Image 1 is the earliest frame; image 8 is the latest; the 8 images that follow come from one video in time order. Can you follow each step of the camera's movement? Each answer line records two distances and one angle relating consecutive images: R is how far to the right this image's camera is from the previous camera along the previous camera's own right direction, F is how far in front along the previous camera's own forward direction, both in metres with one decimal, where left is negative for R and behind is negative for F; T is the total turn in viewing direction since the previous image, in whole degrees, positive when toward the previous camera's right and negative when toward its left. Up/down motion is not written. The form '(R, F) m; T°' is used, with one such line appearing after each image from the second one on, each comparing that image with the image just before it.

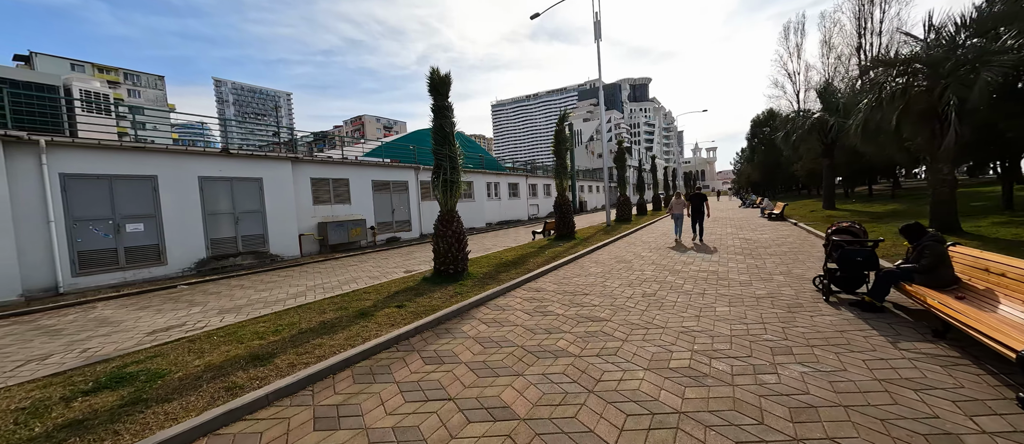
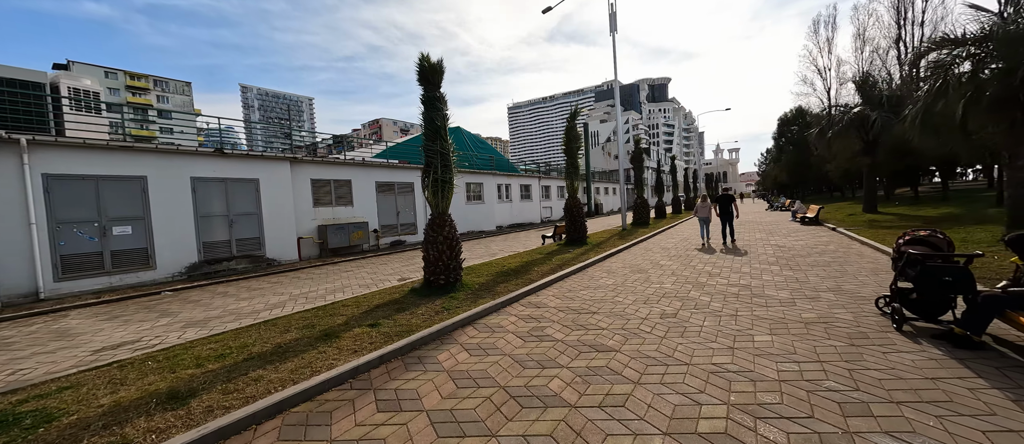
(+0.3, +0.9) m; -3°
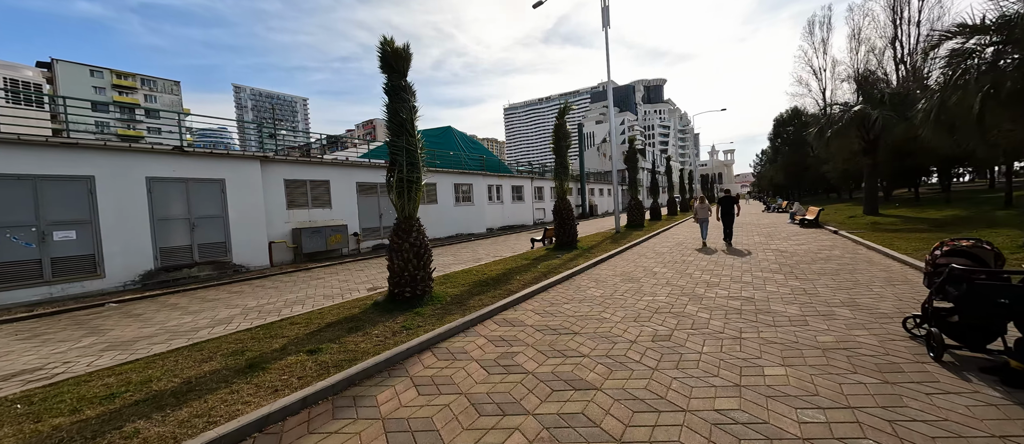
(+0.4, +0.7) m; +1°
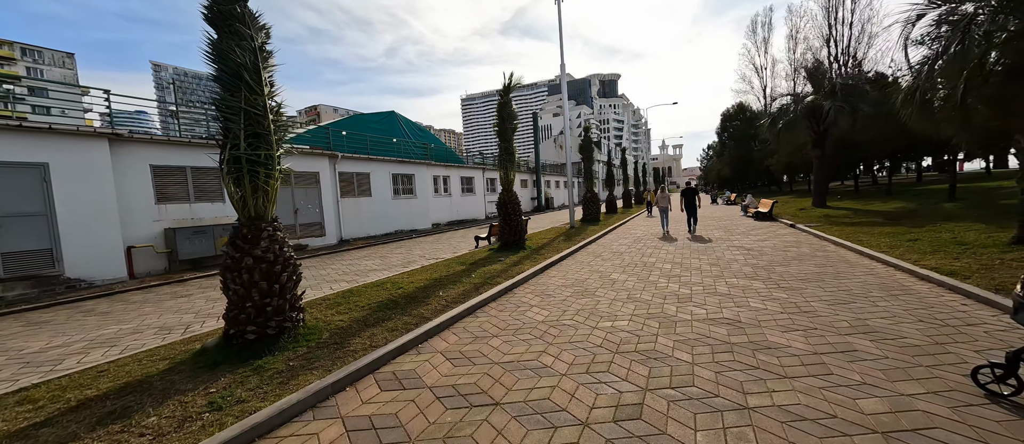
(+0.7, +1.8) m; +7°
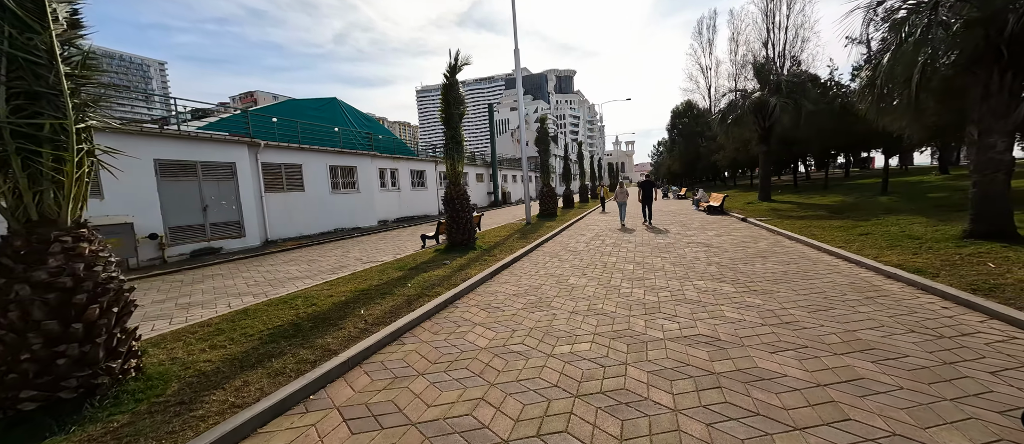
(+0.3, +1.0) m; +7°
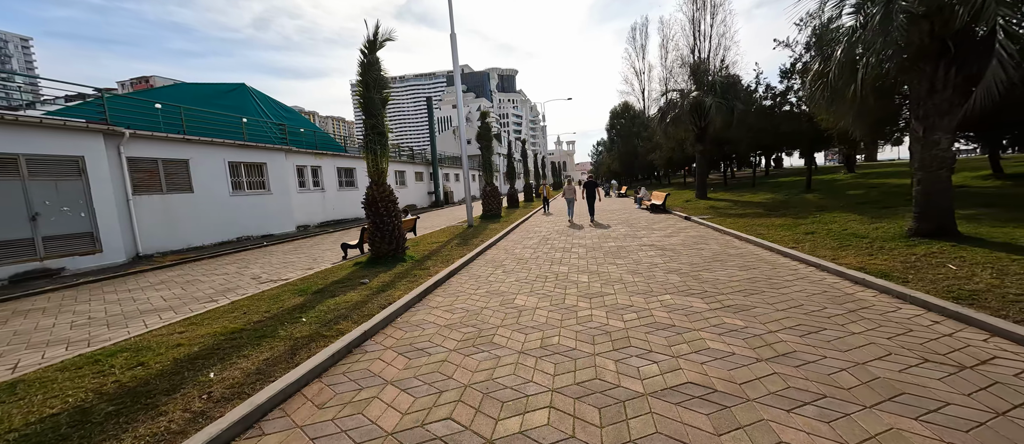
(+0.2, +1.2) m; +9°
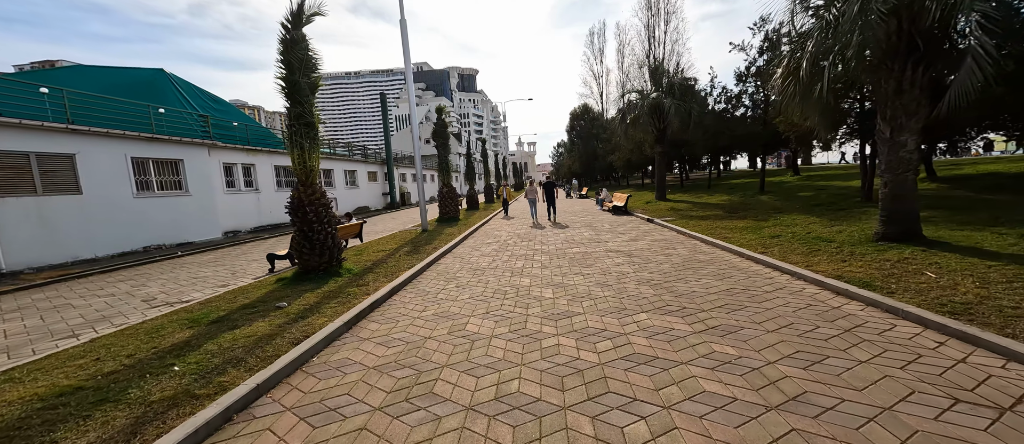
(+0.1, +0.8) m; +6°
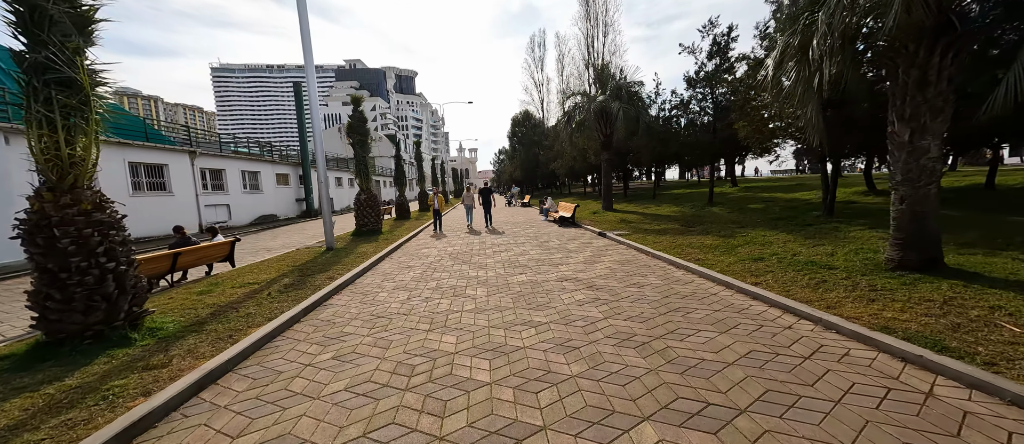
(+0.3, +2.0) m; +10°
